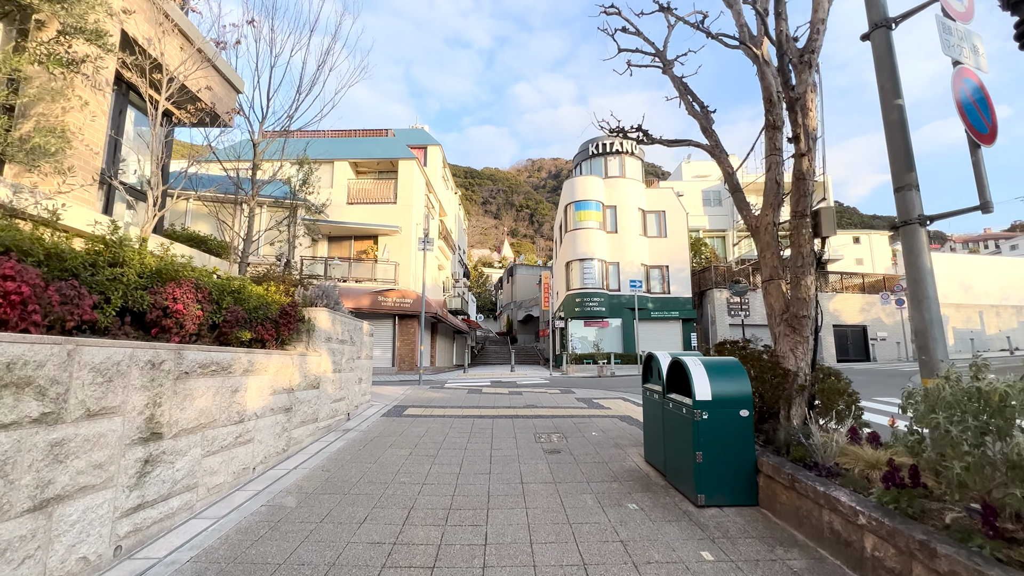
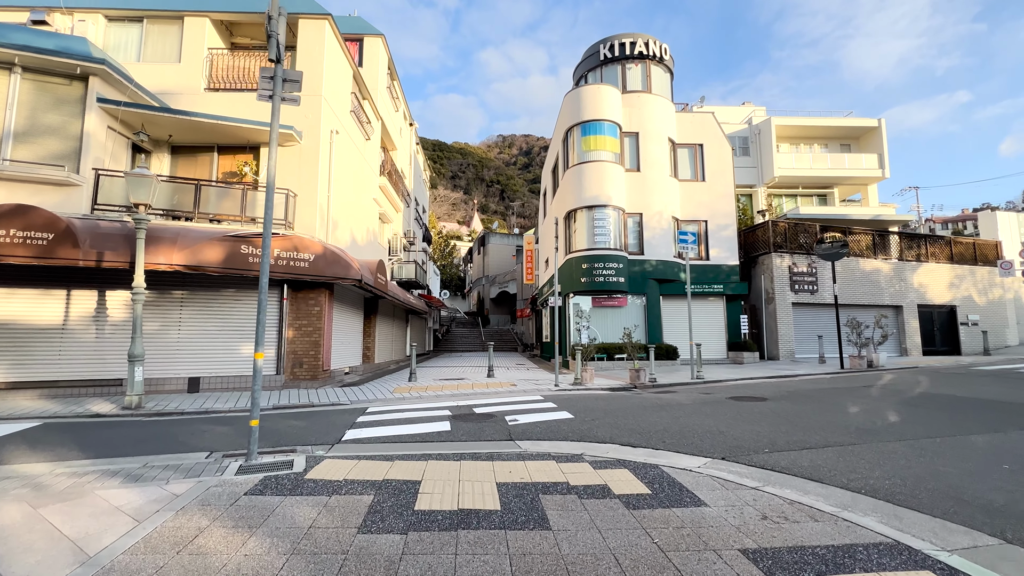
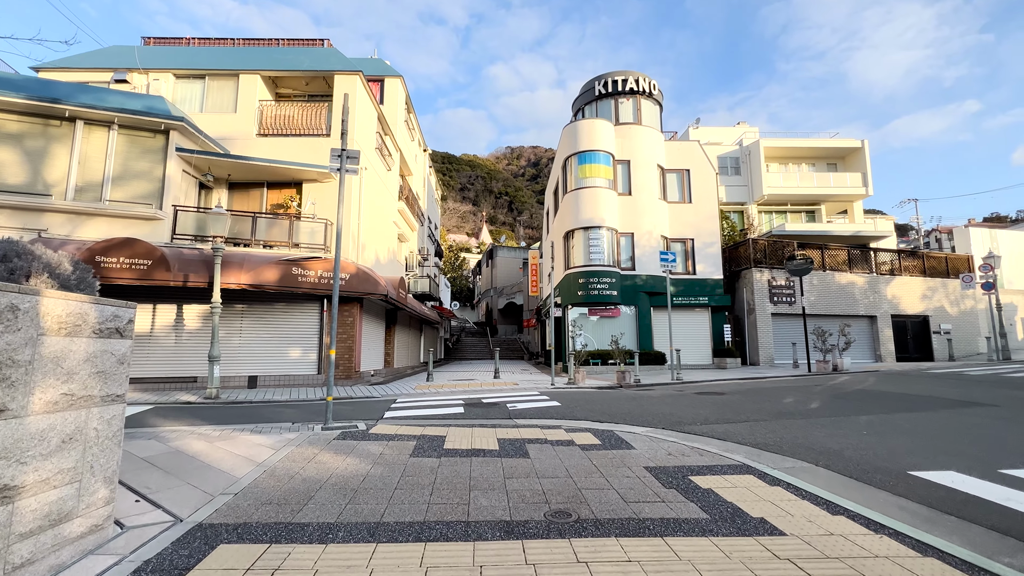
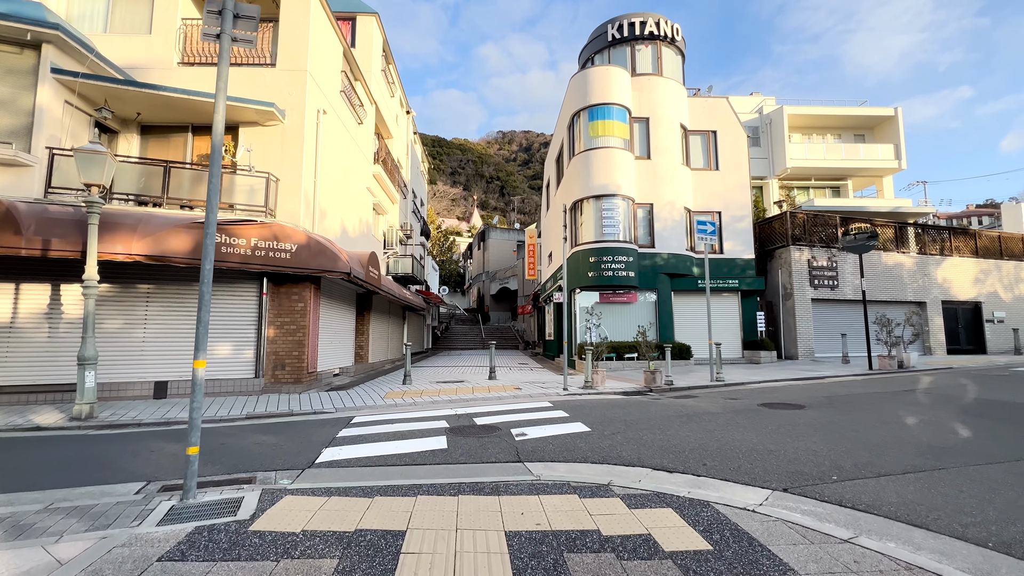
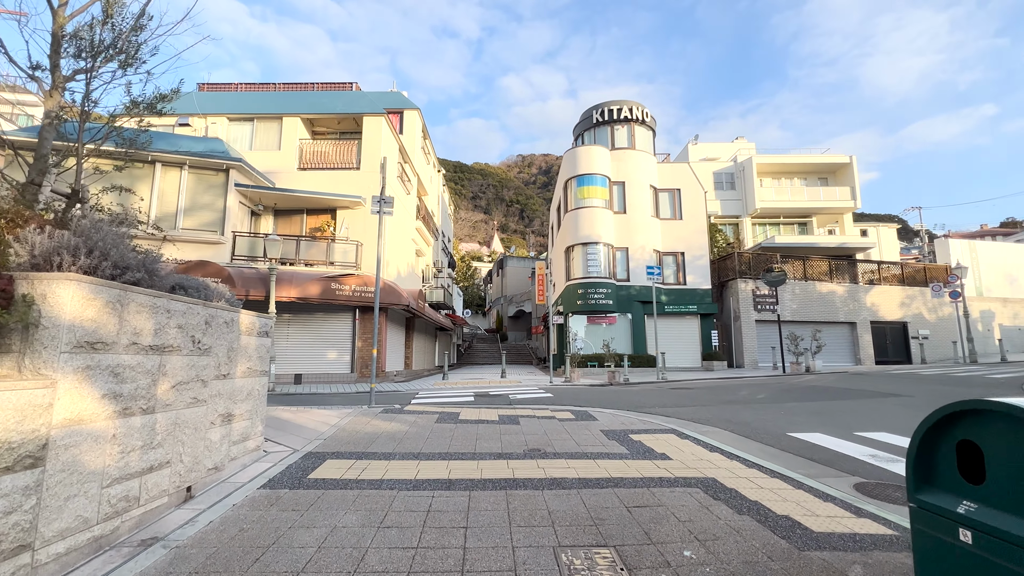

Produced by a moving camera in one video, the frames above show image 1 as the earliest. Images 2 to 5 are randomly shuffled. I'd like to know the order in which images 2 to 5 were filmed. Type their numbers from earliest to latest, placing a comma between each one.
5, 3, 2, 4
